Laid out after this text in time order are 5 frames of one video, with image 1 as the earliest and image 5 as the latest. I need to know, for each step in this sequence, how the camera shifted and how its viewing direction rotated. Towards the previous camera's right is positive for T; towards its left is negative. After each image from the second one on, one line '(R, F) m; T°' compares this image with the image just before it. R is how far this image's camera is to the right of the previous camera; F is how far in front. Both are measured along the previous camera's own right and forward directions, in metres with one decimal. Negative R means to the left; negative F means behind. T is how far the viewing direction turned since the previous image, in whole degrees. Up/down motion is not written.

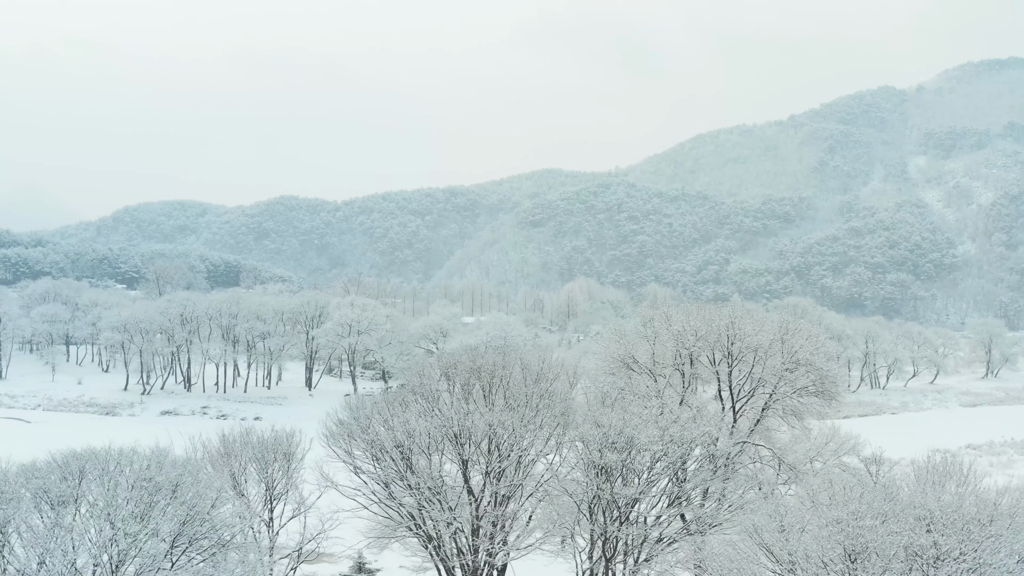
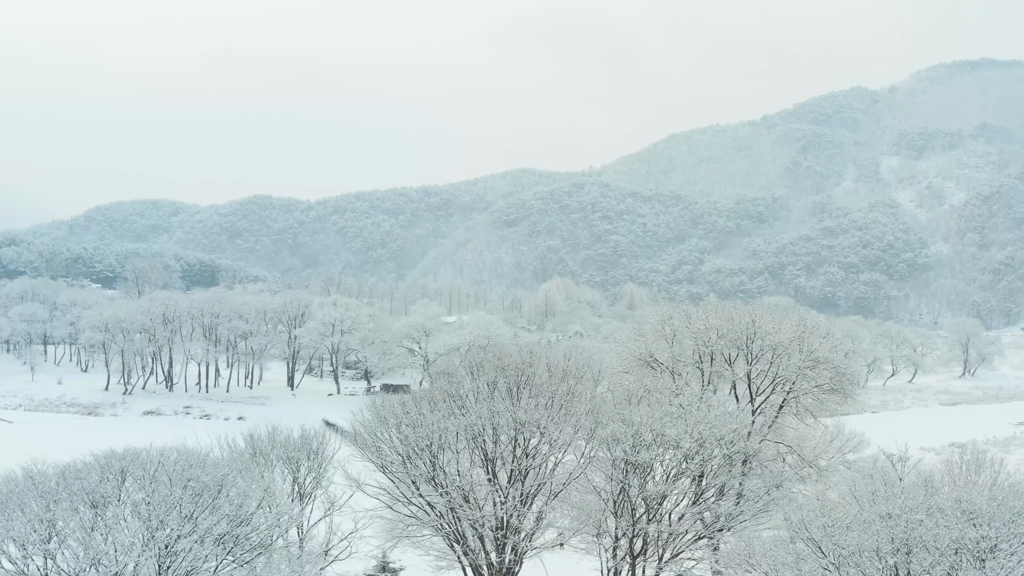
(-0.8, 0.0) m; +1°
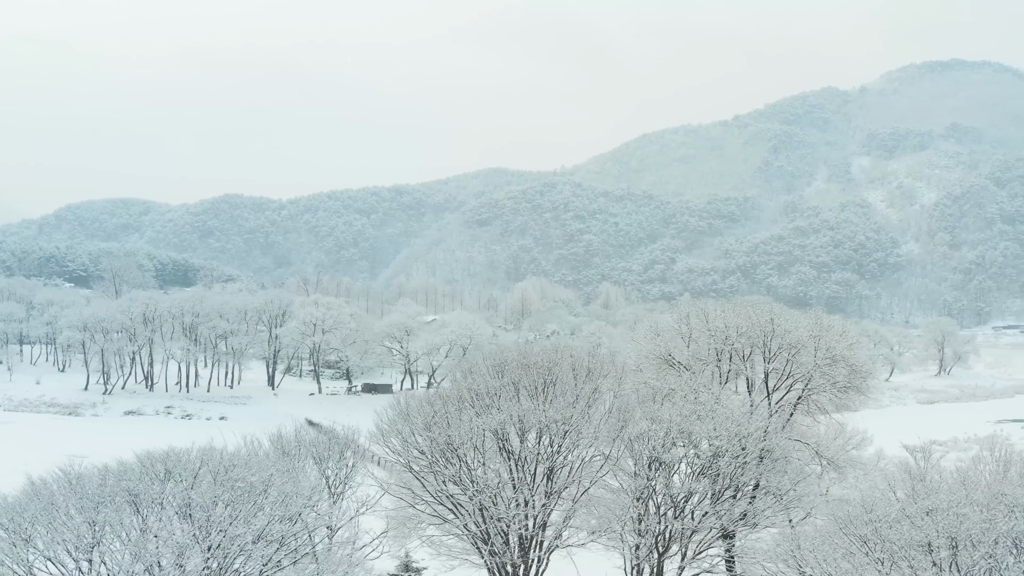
(-0.8, 0.0) m; +1°
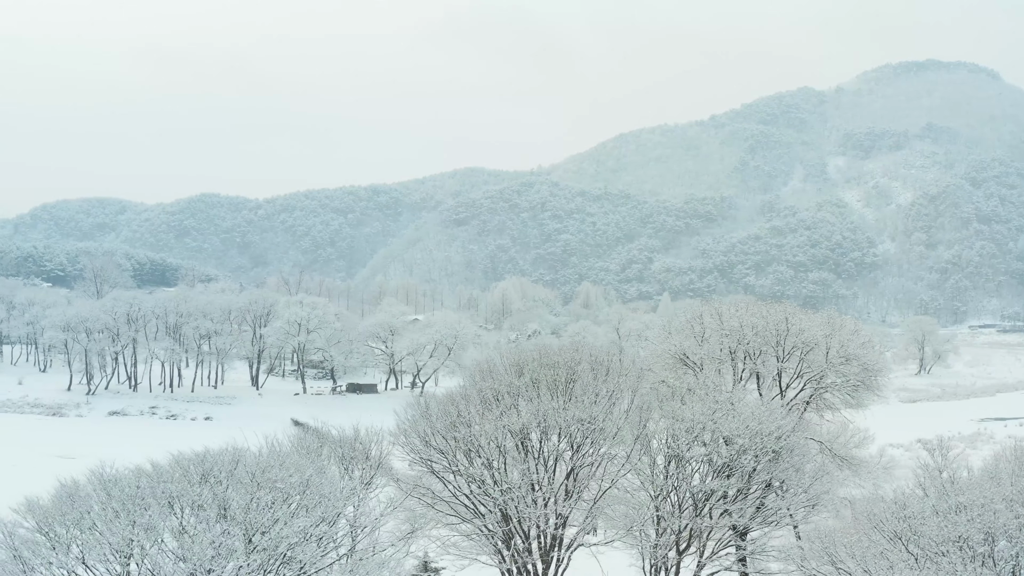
(-0.6, 0.0) m; +1°
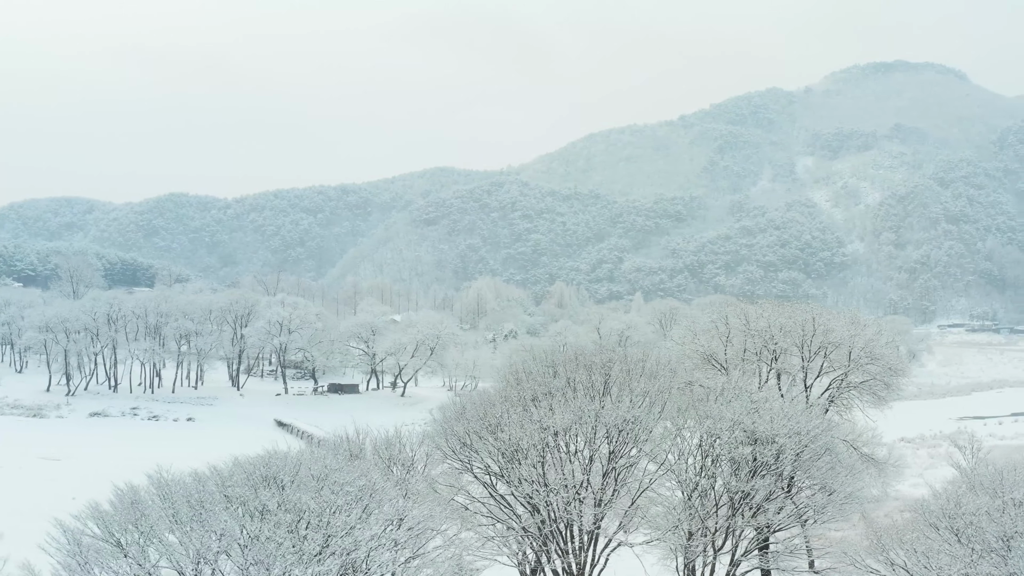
(-0.9, 0.0) m; +1°
